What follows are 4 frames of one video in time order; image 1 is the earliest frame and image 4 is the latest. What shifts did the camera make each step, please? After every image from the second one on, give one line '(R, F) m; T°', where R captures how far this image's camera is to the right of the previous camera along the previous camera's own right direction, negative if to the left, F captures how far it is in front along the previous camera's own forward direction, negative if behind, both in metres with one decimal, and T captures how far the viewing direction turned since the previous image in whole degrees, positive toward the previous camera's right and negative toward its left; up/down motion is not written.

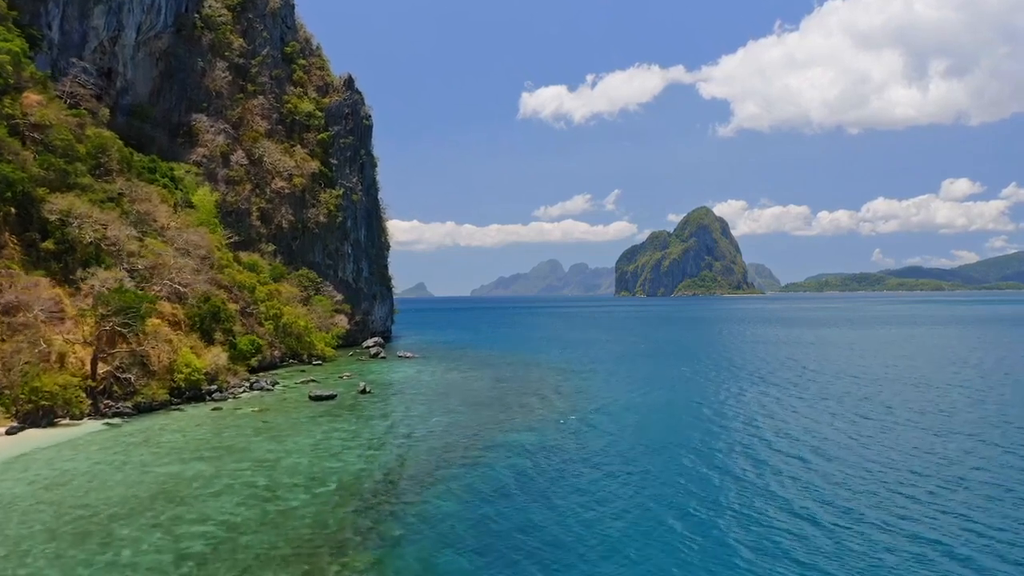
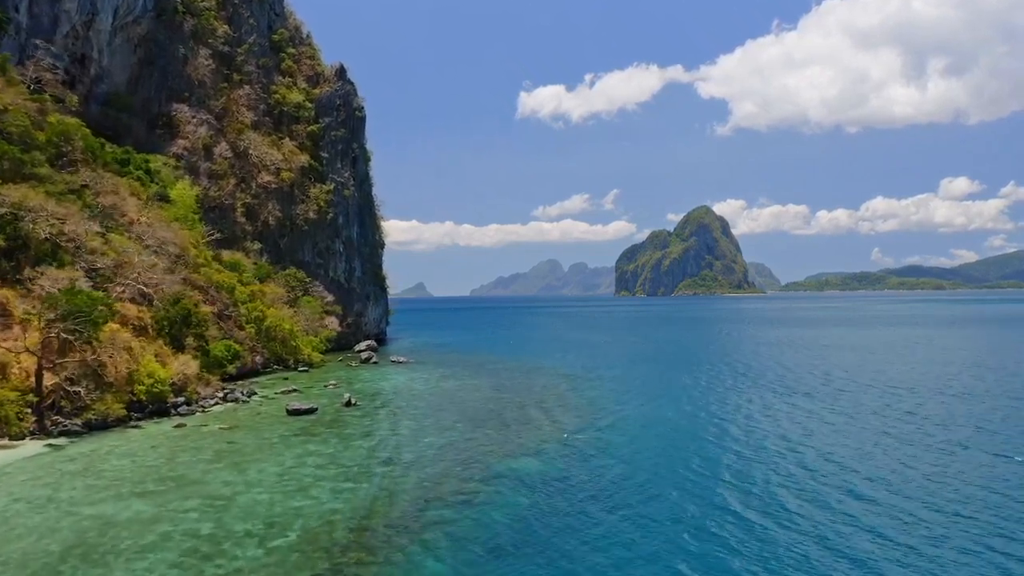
(-0.1, +3.4) m; 0°
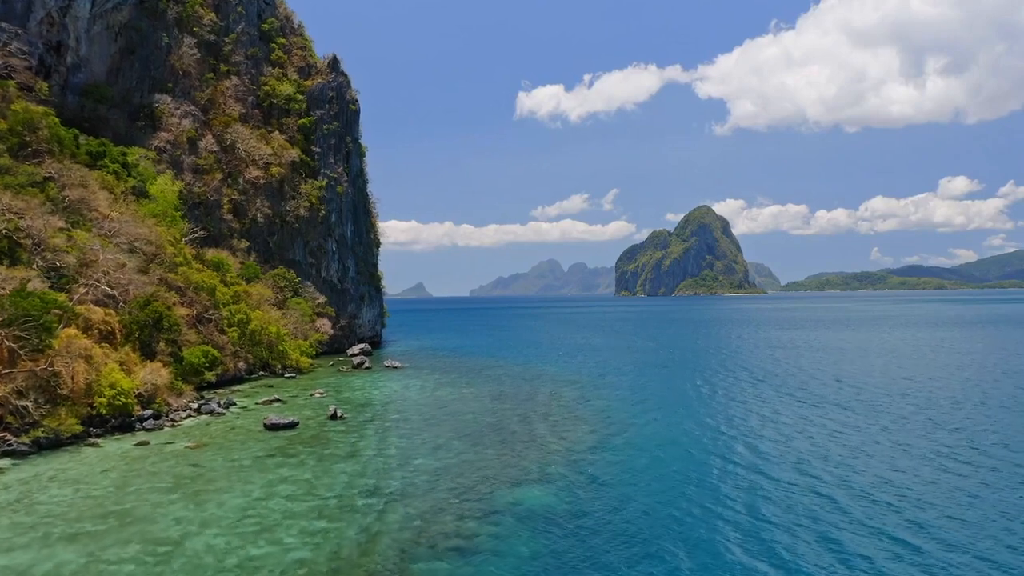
(-0.2, +2.9) m; 0°
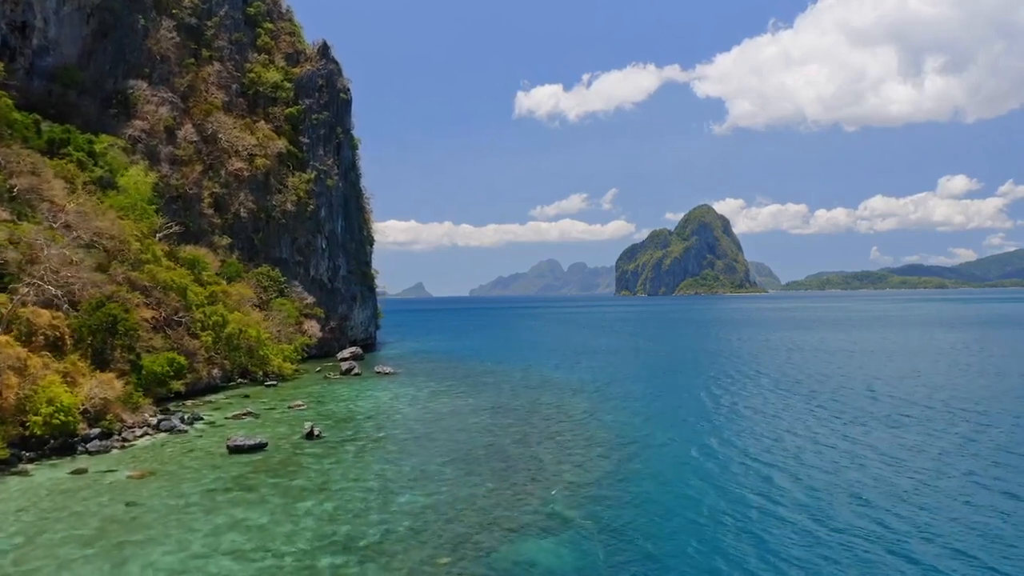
(-0.2, +3.6) m; 0°
